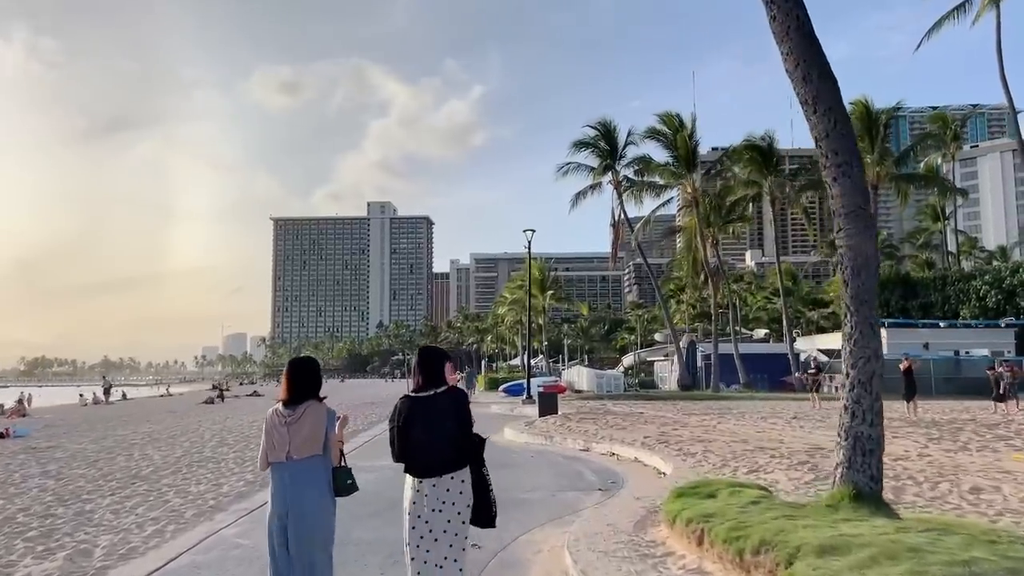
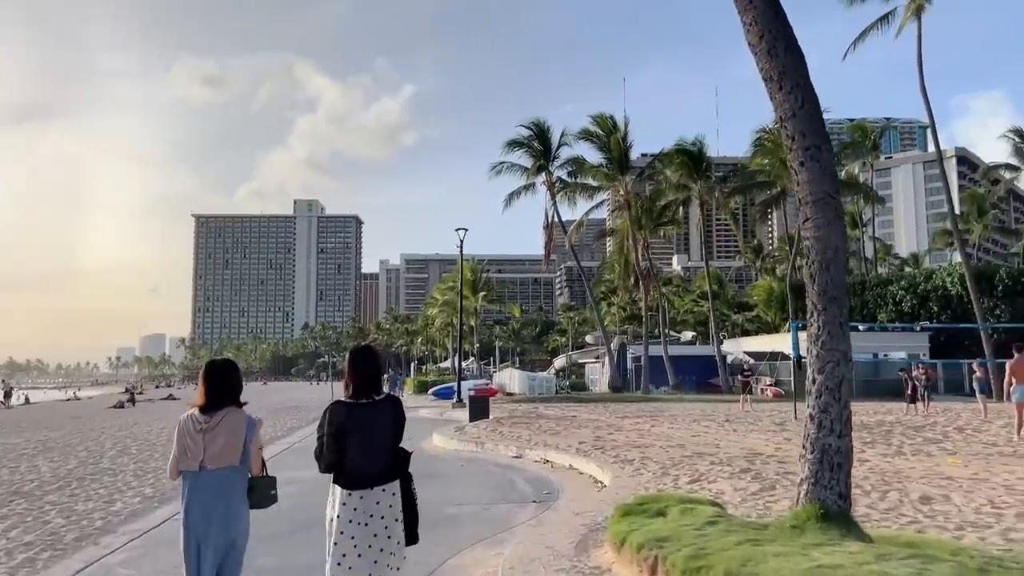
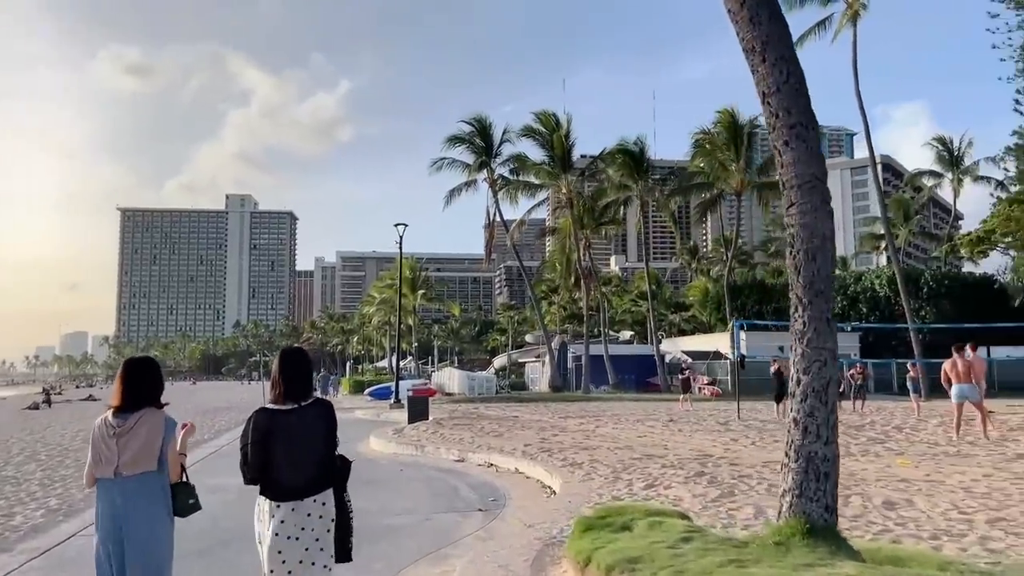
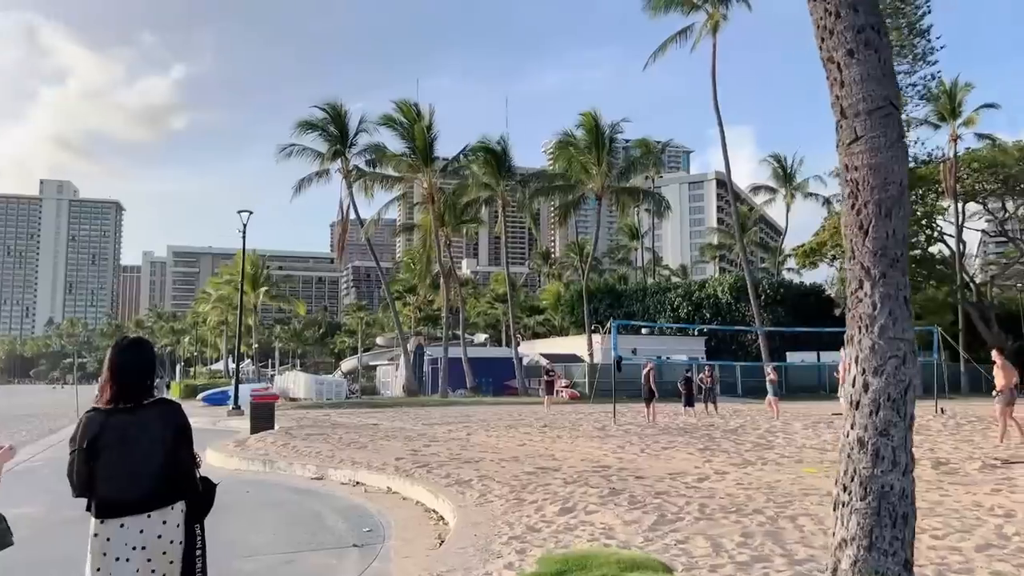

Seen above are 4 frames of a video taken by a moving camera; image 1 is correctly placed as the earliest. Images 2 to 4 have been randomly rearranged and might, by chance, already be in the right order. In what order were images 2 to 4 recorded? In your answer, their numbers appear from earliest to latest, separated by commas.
2, 3, 4
